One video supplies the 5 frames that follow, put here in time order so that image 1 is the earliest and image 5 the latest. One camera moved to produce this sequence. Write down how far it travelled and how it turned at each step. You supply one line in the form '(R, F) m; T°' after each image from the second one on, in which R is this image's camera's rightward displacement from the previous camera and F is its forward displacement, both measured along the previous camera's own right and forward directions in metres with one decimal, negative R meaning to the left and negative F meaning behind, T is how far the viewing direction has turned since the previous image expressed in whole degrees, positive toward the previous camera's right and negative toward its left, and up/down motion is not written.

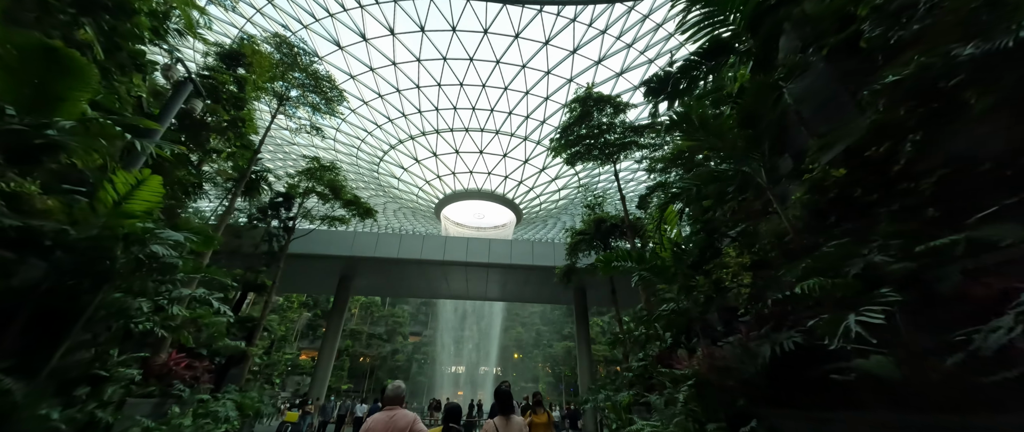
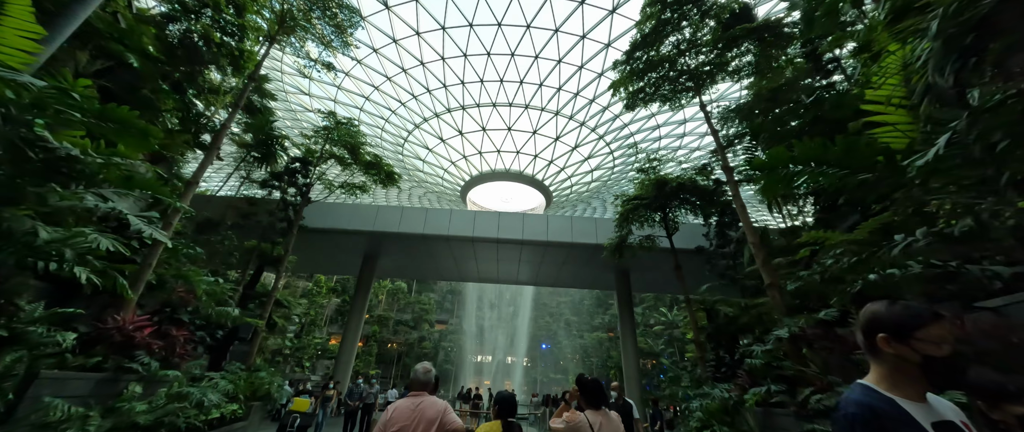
(-0.6, +1.7) m; -4°
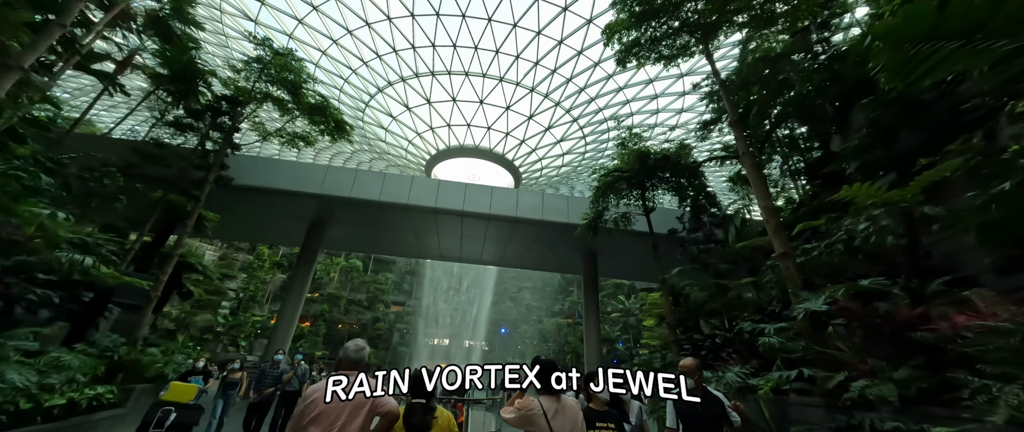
(0.0, +1.1) m; +6°
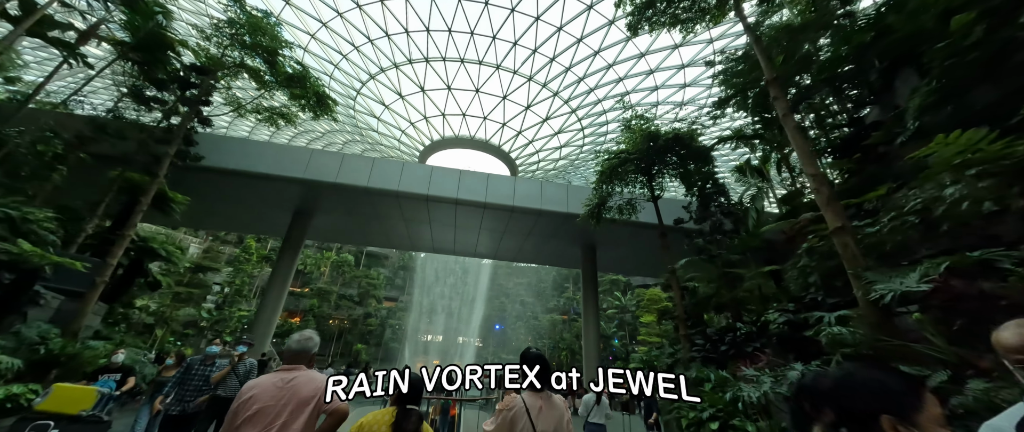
(-0.1, +0.7) m; +1°
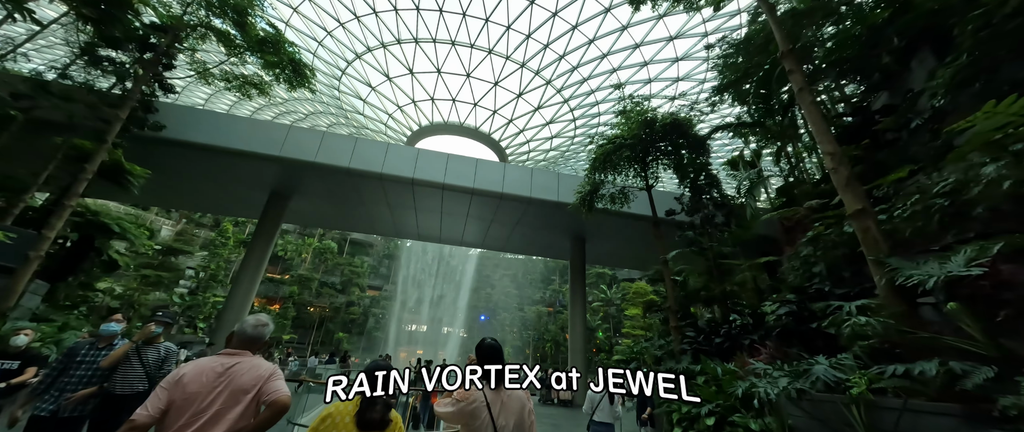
(0.0, +0.4) m; +2°
